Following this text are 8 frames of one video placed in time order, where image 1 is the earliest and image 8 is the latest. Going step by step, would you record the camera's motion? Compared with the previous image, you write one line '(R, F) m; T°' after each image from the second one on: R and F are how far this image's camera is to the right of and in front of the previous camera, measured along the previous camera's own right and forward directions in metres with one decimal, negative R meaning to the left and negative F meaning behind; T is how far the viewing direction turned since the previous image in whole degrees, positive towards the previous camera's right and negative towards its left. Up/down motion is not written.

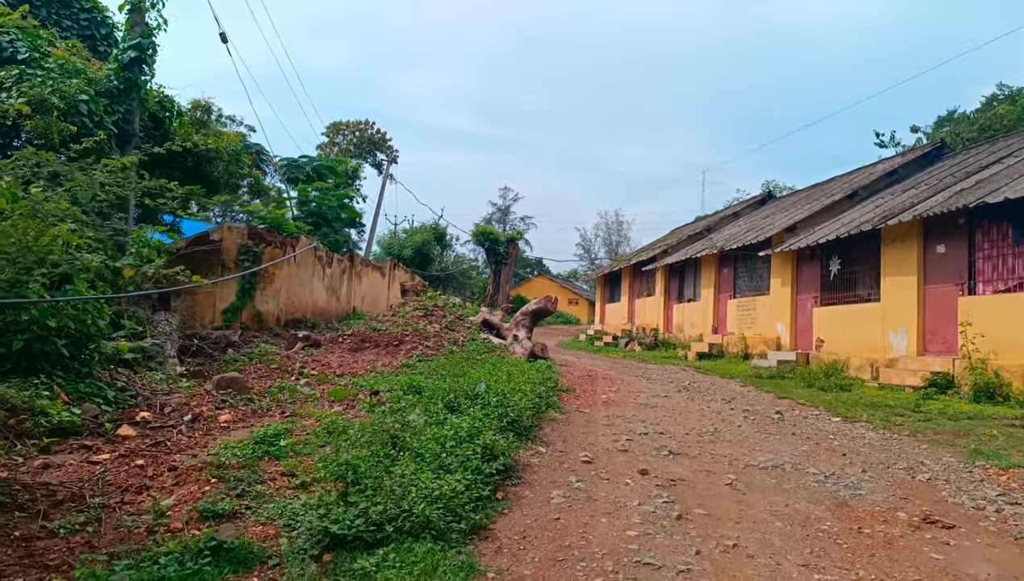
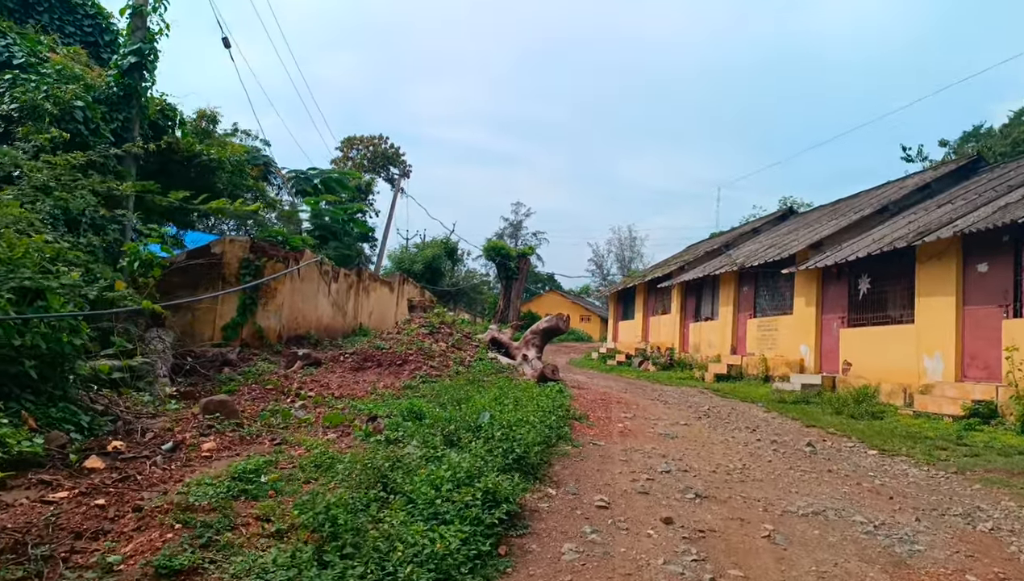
(0.0, +0.5) m; -1°
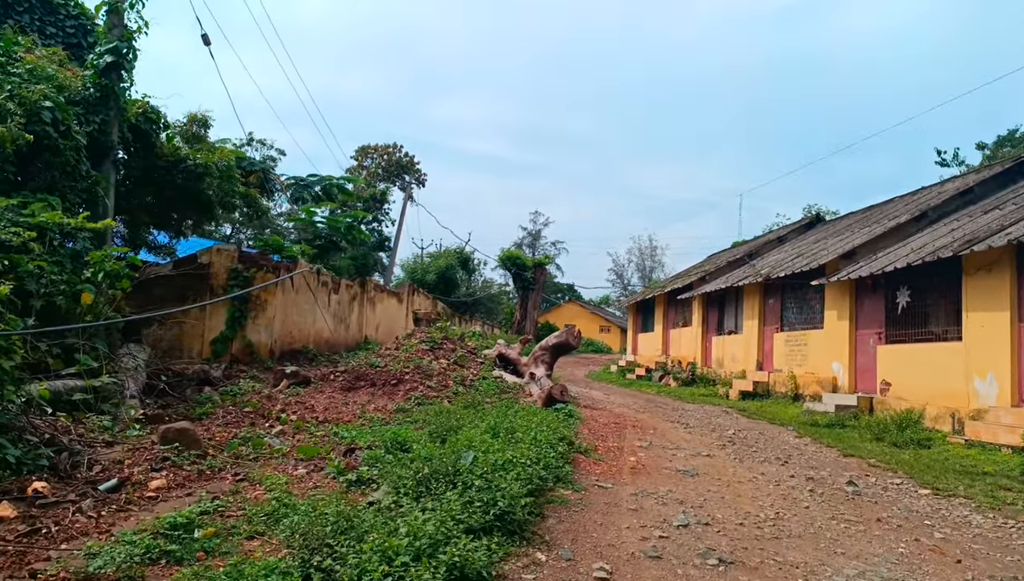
(+0.2, +0.8) m; -2°
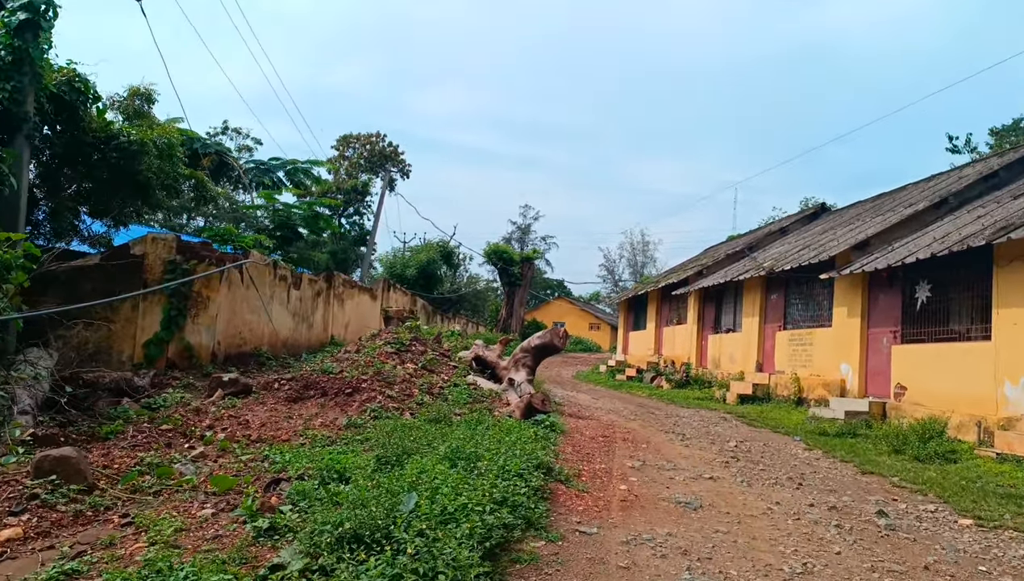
(+0.2, +1.1) m; +1°
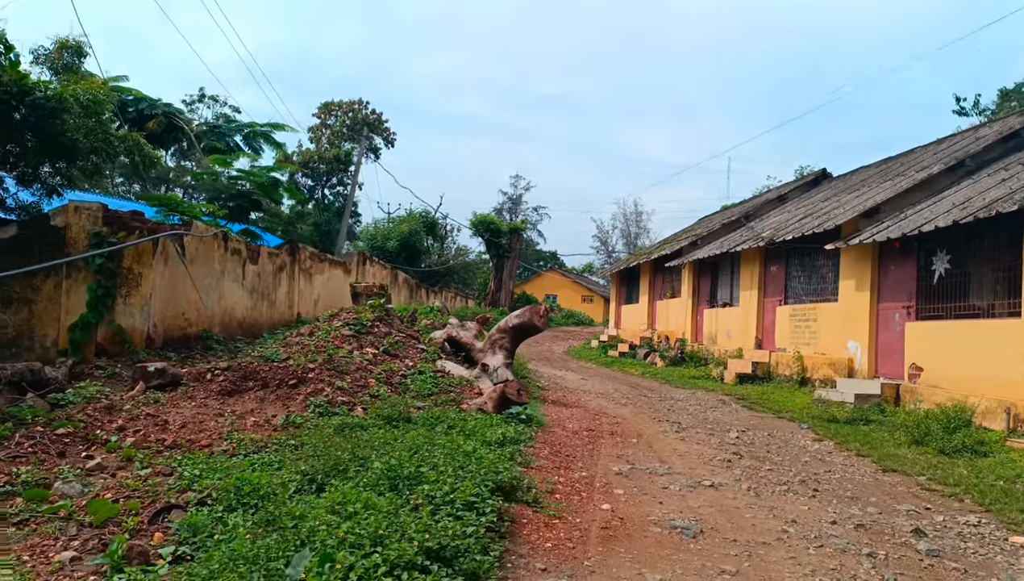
(+0.2, +1.0) m; 0°
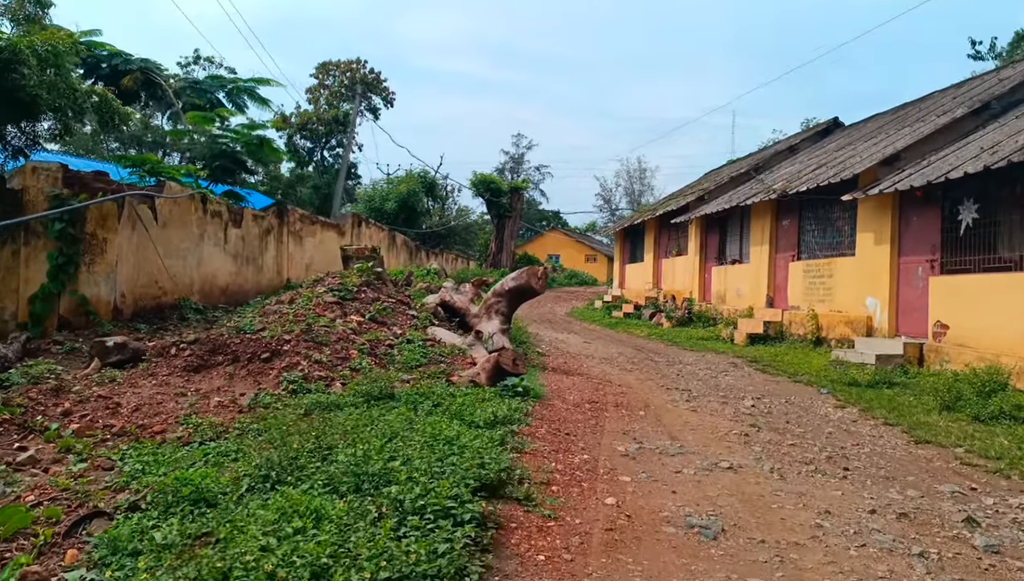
(+0.1, +0.6) m; 0°
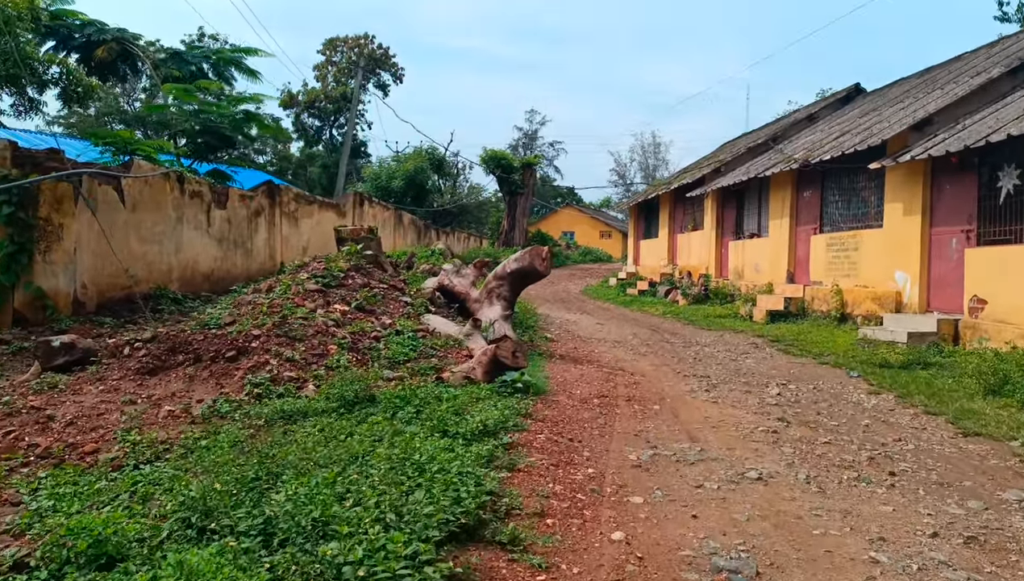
(+0.1, +0.7) m; -1°
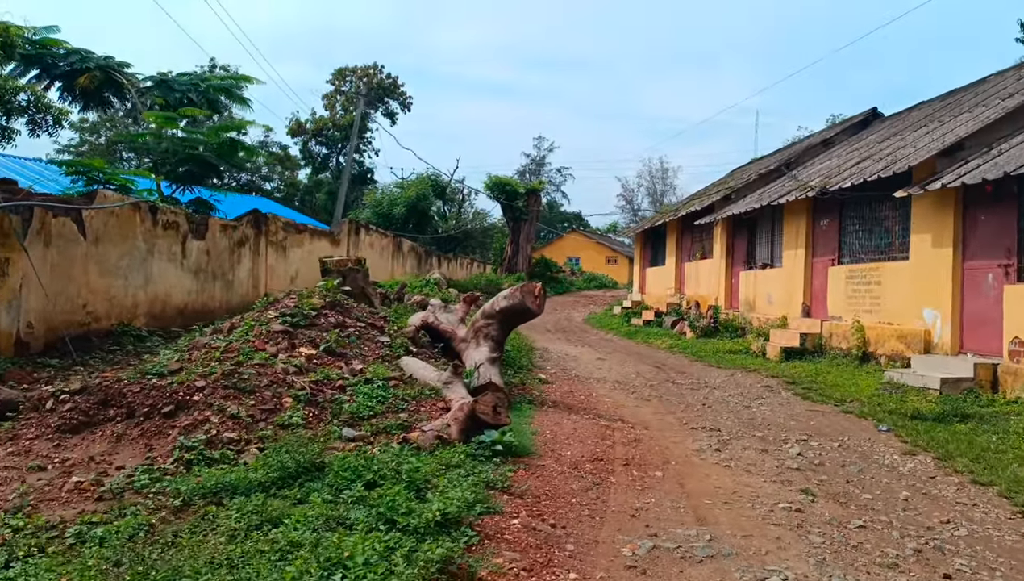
(+0.2, +0.7) m; -1°
